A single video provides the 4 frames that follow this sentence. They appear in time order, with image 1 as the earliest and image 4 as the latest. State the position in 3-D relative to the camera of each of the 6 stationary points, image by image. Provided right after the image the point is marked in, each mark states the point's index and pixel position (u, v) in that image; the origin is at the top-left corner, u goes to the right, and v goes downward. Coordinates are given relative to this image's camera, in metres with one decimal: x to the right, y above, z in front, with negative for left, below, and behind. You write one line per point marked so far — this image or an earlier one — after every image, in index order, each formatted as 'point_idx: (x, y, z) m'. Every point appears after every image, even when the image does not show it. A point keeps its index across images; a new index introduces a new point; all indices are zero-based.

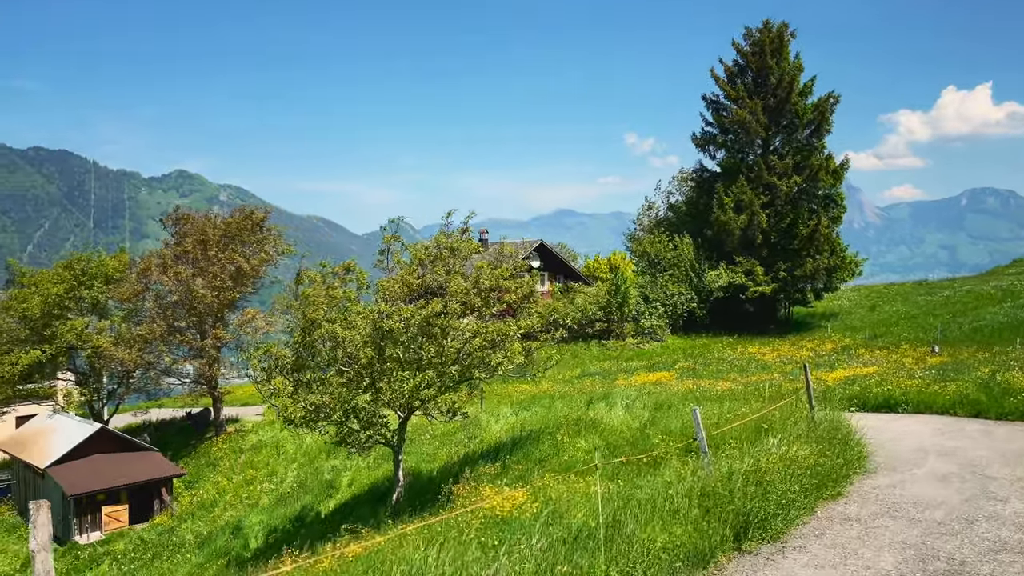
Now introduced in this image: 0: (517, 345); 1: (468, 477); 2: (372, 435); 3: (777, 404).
0: (+0.3, -1.4, +16.3) m
1: (-1.0, -4.4, +15.7) m
2: (-3.3, -3.4, +15.5) m
3: (+6.0, -2.7, +15.2) m
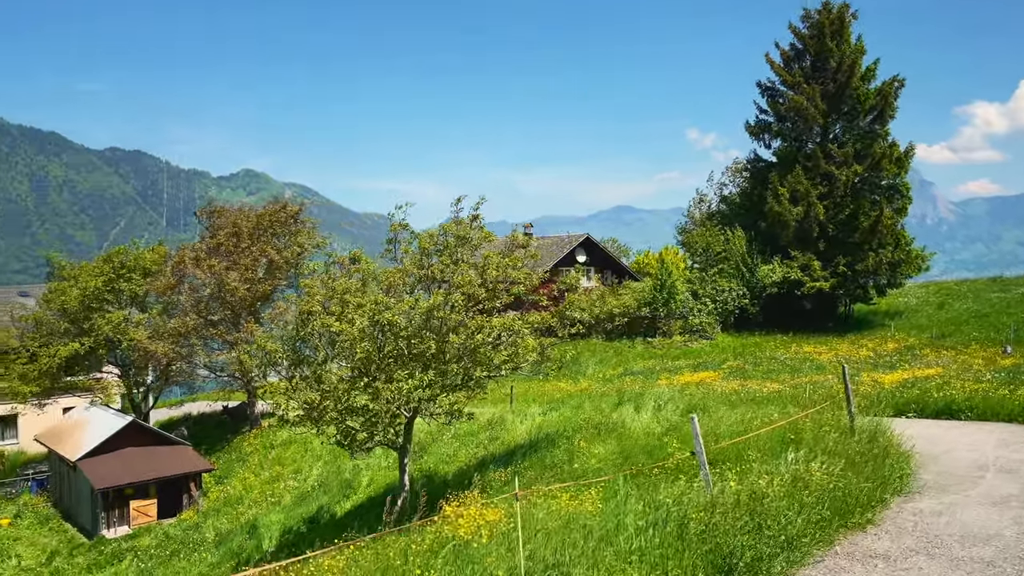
0: (+0.5, -1.2, +15.2) m
1: (-0.7, -4.3, +14.8) m
2: (-3.1, -3.3, +14.8) m
3: (+6.1, -2.5, +13.7) m
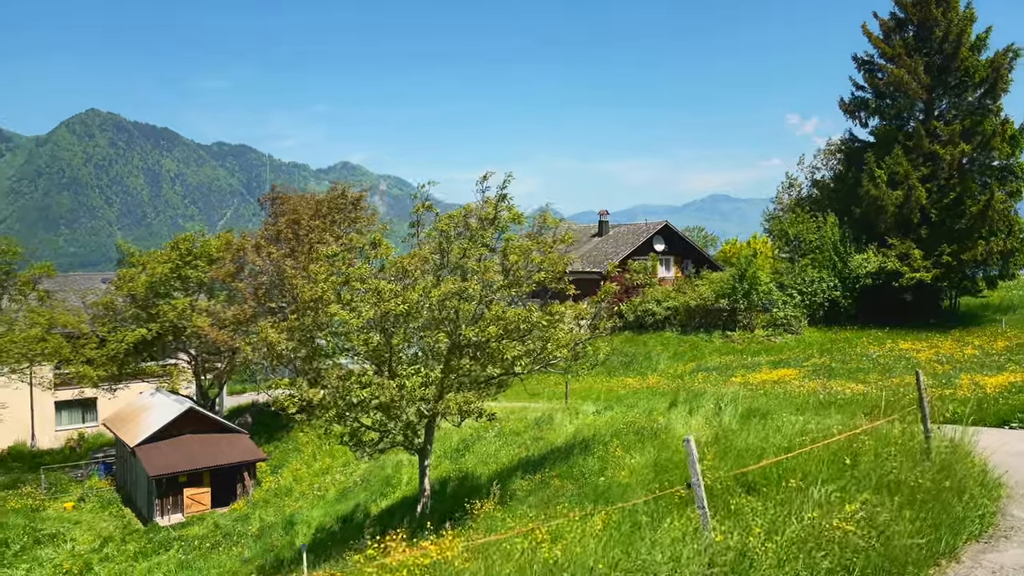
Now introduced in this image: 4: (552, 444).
0: (+1.1, -1.0, +13.8) m
1: (-0.2, -4.1, +13.6) m
2: (-2.6, -3.1, +13.9) m
3: (+6.5, -2.4, +11.7) m
4: (+1.1, -4.2, +17.9) m
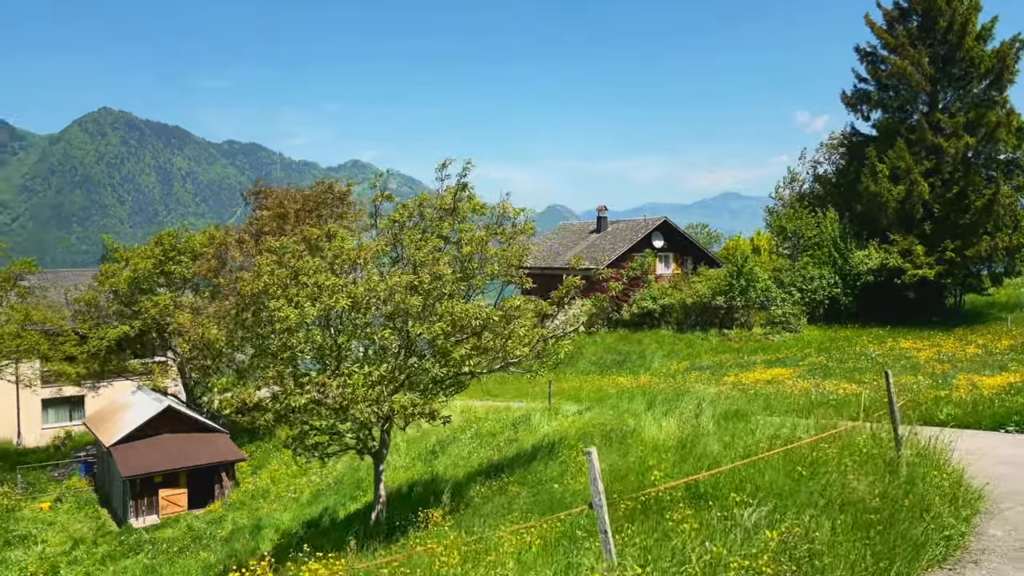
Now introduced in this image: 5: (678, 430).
0: (+0.3, -1.0, +13.2) m
1: (-1.0, -4.1, +13.0) m
2: (-3.4, -3.1, +13.3) m
3: (+5.6, -2.4, +11.0) m
4: (+0.3, -4.1, +17.3) m
5: (+3.5, -3.1, +14.5) m
